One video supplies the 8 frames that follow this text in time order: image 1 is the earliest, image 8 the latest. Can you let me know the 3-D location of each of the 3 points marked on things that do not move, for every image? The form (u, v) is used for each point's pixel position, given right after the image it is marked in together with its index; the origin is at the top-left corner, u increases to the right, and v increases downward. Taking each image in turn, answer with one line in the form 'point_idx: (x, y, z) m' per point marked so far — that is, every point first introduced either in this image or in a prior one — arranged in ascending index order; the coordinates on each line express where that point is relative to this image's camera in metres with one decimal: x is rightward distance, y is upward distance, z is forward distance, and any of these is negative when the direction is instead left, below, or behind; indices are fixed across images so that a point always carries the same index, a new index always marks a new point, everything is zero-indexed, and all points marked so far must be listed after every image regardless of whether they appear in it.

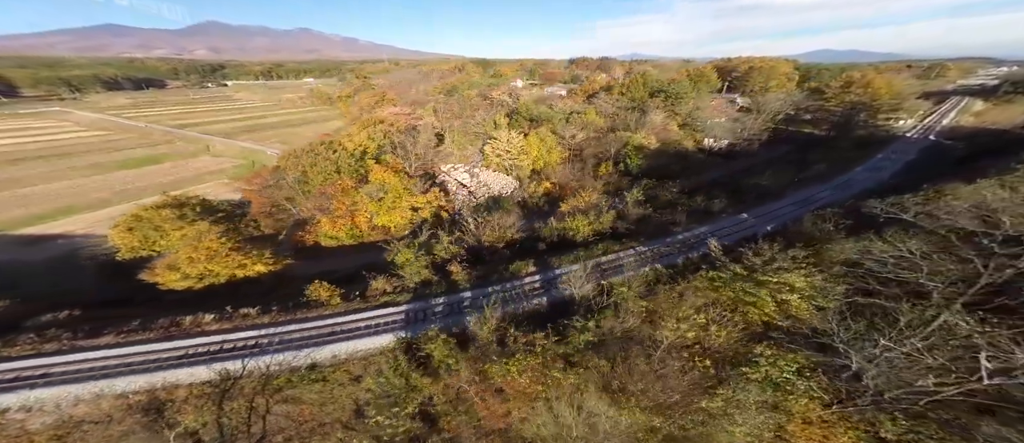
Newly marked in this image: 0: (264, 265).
0: (-14.1, -2.6, +16.6) m
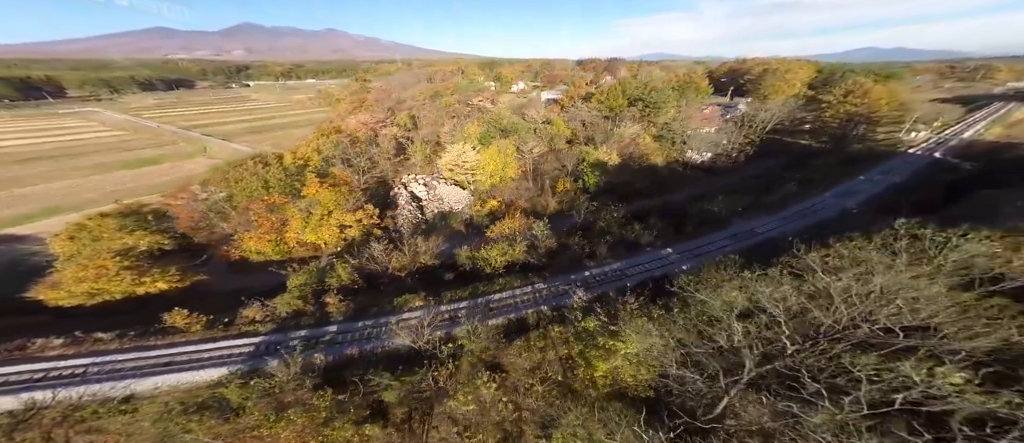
0: (-20.4, -3.6, +17.1) m
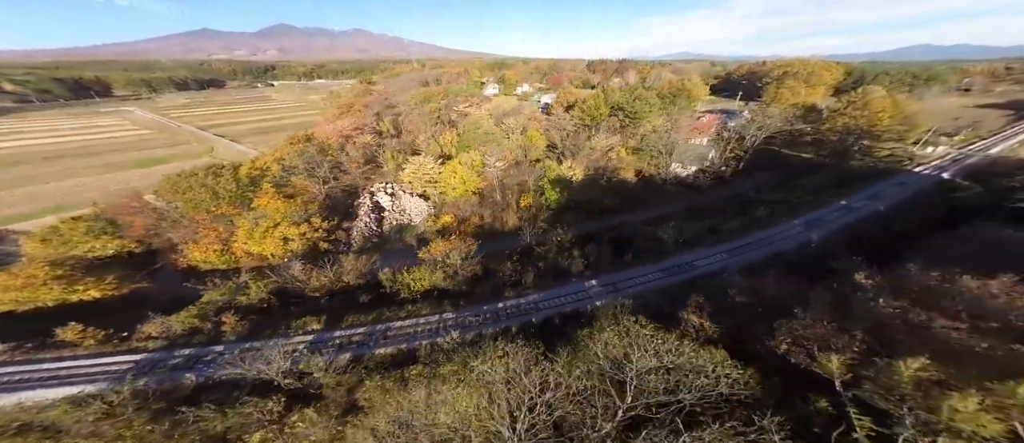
0: (-26.0, -4.3, +18.2) m
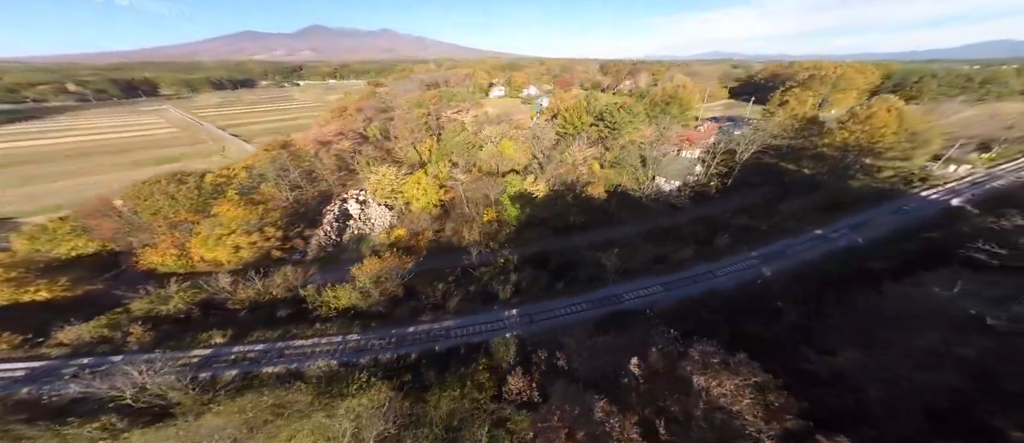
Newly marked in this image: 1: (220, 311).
0: (-31.5, -4.8, +19.7) m
1: (-18.1, -5.6, +18.1) m
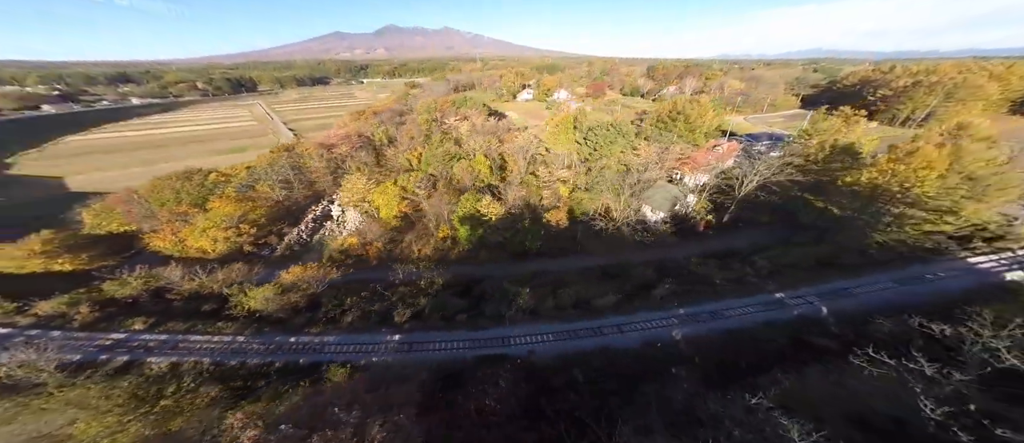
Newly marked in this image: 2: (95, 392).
0: (-38.9, -3.7, +25.4) m
1: (-26.1, -5.8, +21.6) m
2: (-18.9, -7.8, +13.0) m
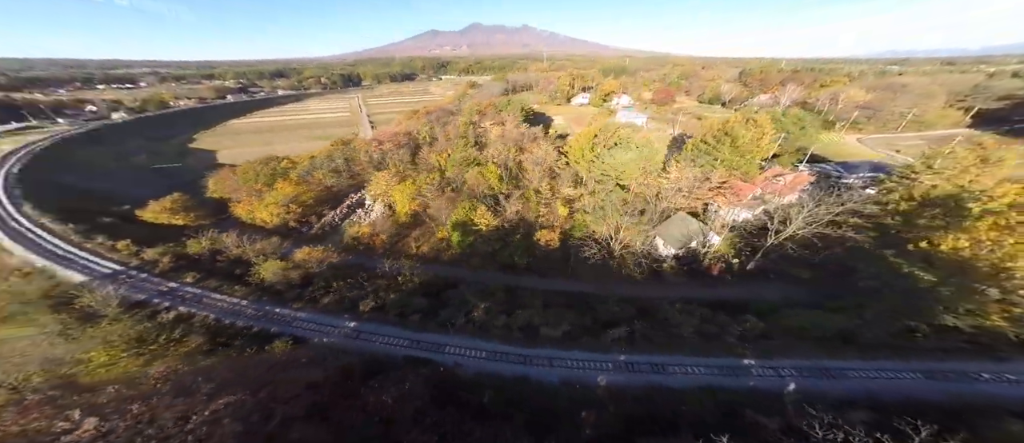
0: (-40.6, +0.2, +35.3) m
1: (-29.4, -3.5, +28.6) m
2: (-24.7, -6.5, +18.7) m
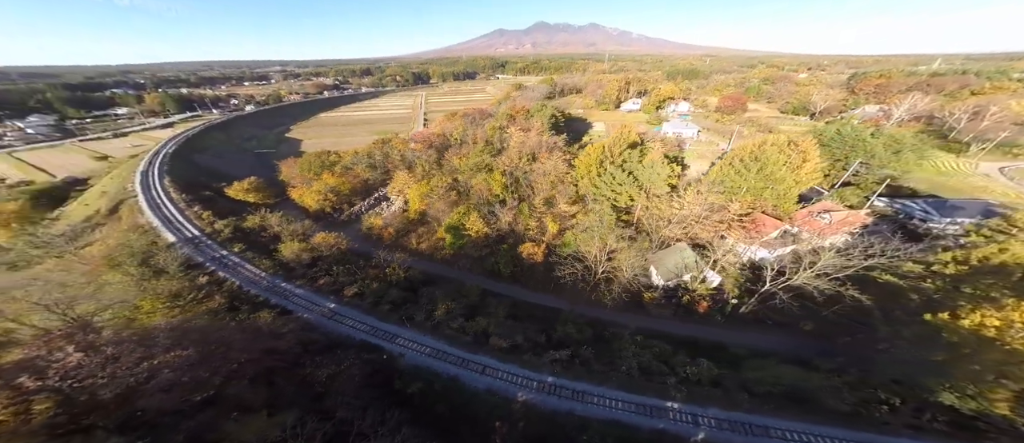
0: (-40.3, +3.6, +44.6) m
1: (-31.2, -1.4, +35.9) m
2: (-28.9, -4.8, +25.3) m
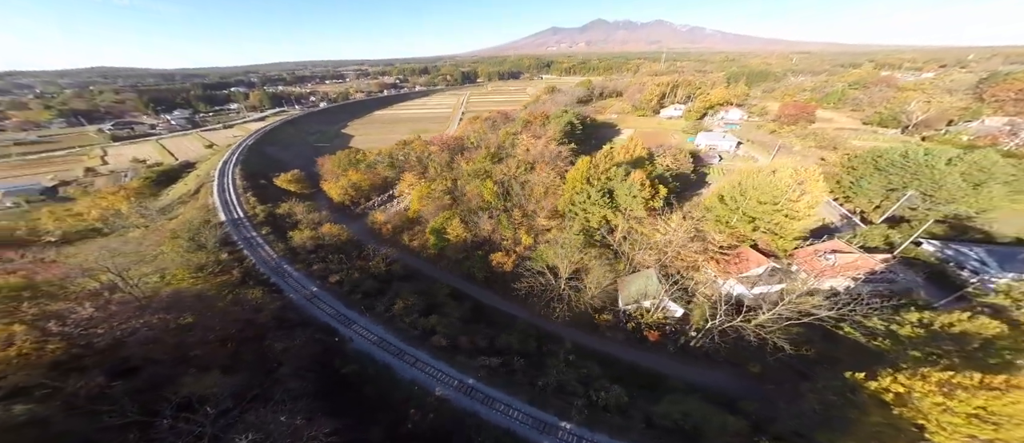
0: (-40.5, +6.1, +53.1) m
1: (-33.4, +0.3, +43.1) m
2: (-33.3, -3.4, +32.3) m
